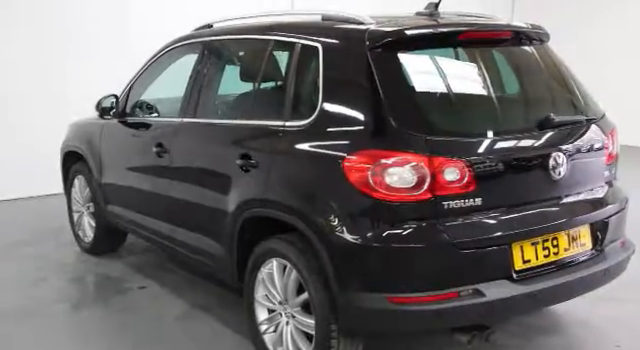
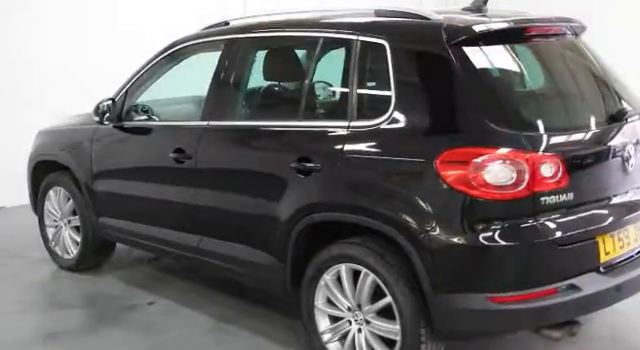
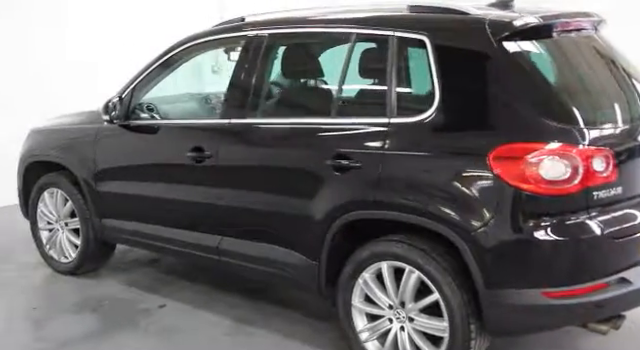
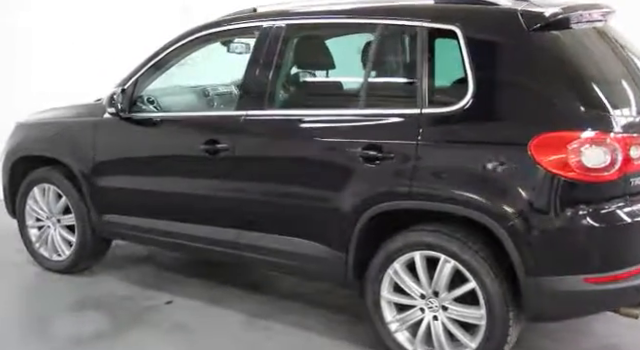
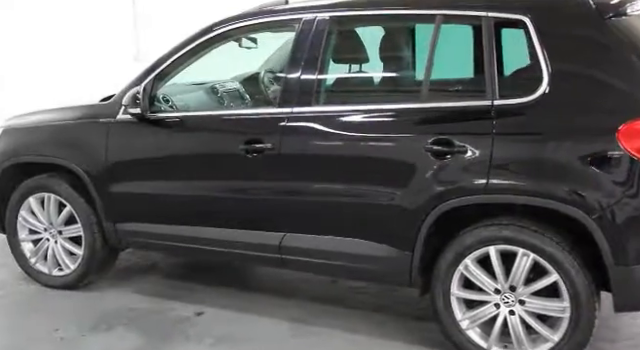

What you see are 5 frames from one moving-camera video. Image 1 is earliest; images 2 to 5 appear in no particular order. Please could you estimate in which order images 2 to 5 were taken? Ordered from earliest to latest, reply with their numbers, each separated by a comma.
2, 3, 4, 5
